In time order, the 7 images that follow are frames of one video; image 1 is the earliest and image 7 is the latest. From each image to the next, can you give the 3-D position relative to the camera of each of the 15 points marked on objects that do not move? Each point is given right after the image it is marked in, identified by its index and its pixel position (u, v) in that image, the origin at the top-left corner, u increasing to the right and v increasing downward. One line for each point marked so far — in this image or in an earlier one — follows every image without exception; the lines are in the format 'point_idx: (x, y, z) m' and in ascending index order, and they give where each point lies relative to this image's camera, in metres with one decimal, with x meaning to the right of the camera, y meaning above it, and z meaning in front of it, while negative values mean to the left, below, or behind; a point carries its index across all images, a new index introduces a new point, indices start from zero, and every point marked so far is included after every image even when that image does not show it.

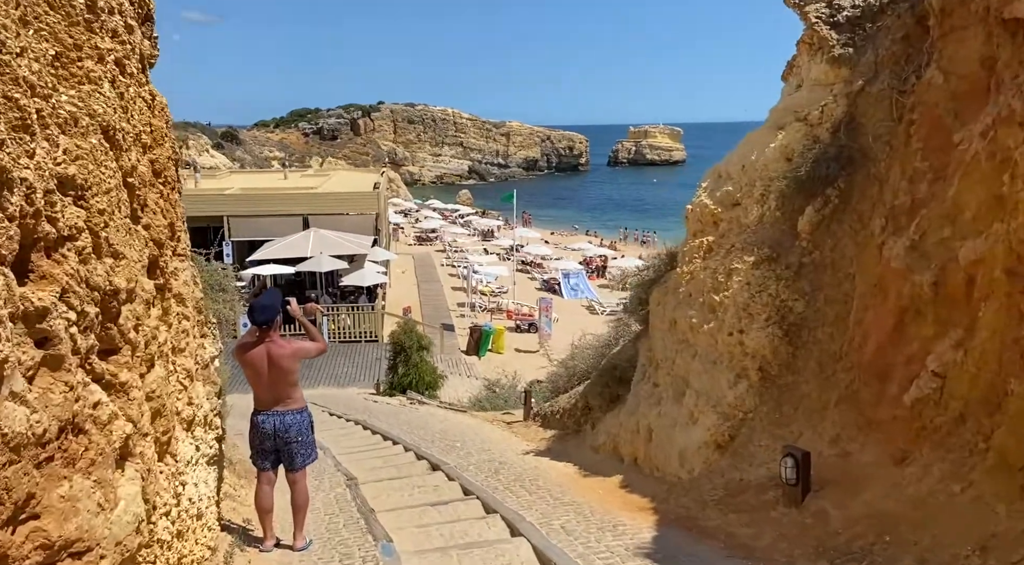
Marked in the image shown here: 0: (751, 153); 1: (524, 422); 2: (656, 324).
0: (+2.3, +1.2, +7.1) m
1: (+0.2, -2.1, +11.3) m
2: (+1.5, -0.4, +7.8) m
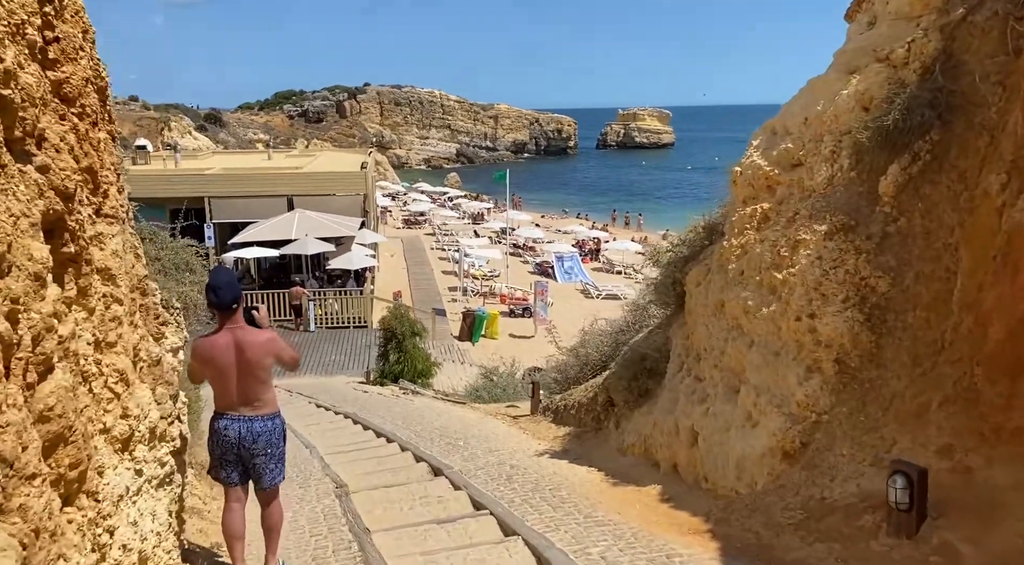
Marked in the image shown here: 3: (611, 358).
0: (+2.4, +1.4, +6.0) m
1: (+0.3, -1.9, +10.2) m
2: (+1.6, -0.2, +6.7) m
3: (+1.3, -1.0, +9.8) m
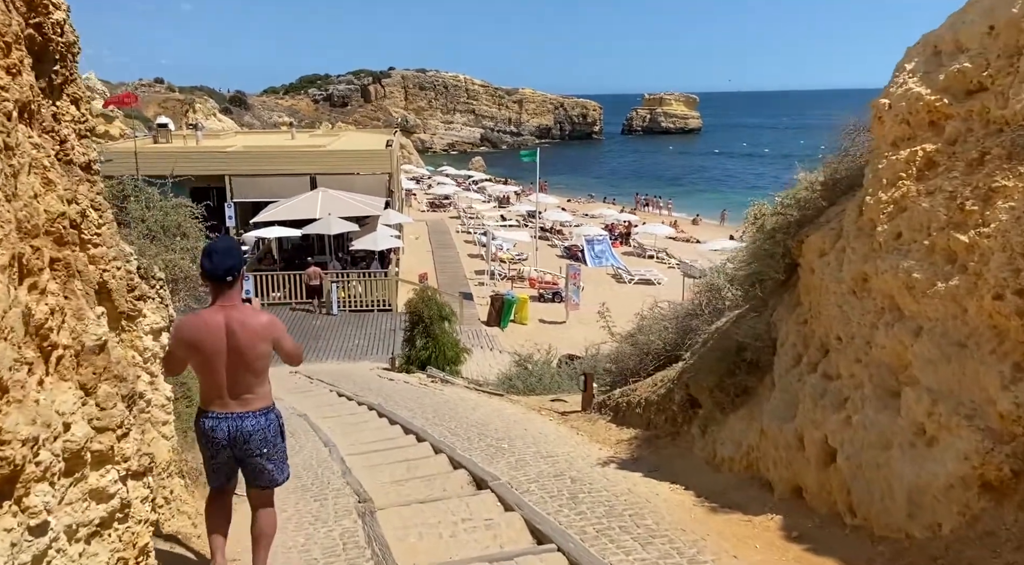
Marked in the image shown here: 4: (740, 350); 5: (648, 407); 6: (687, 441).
0: (+2.9, +1.6, +4.4) m
1: (+0.9, -1.6, +8.7) m
2: (+2.1, 0.0, +5.2) m
3: (+1.9, -0.7, +8.3) m
4: (+1.9, -0.6, +6.1) m
5: (+1.4, -1.2, +7.5) m
6: (+1.5, -1.4, +6.4) m
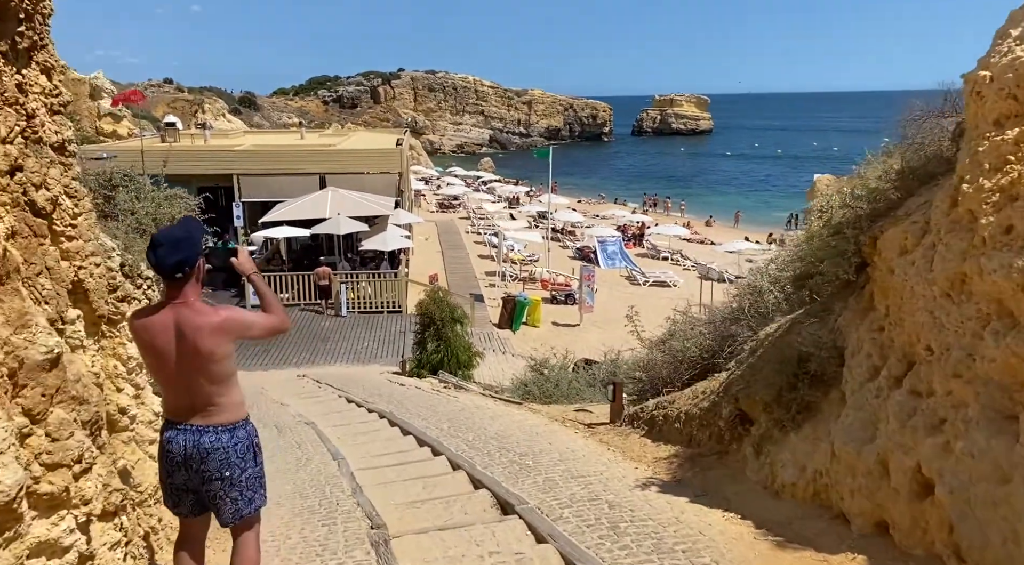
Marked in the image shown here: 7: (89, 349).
0: (+3.1, +1.6, +3.7) m
1: (+1.1, -1.6, +8.1) m
2: (+2.4, 0.0, +4.5) m
3: (+2.1, -0.7, +7.6) m
4: (+2.1, -0.6, +5.4) m
5: (+1.6, -1.3, +6.8) m
6: (+1.7, -1.4, +5.8) m
7: (-2.3, -0.4, +4.0) m
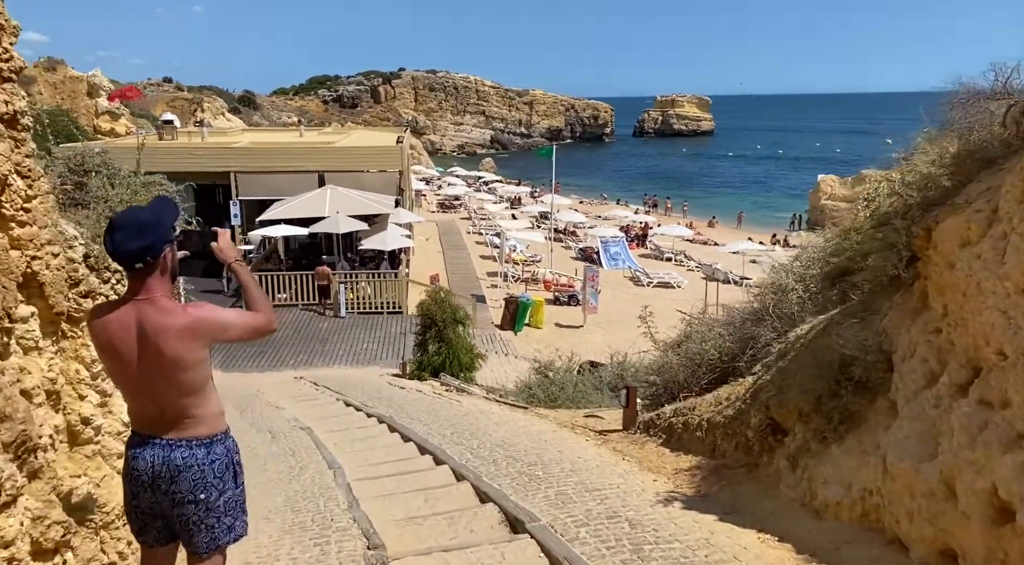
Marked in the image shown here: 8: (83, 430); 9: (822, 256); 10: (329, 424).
0: (+3.2, +1.6, +3.2) m
1: (+1.2, -1.6, +7.5) m
2: (+2.4, 0.0, +4.0) m
3: (+2.2, -0.7, +7.1) m
4: (+2.2, -0.5, +4.9) m
5: (+1.7, -1.2, +6.3) m
6: (+1.8, -1.4, +5.2) m
7: (-2.2, -0.3, +3.5) m
8: (-2.1, -0.7, +3.8) m
9: (+3.0, +0.3, +7.2) m
10: (-2.7, -2.1, +11.1) m
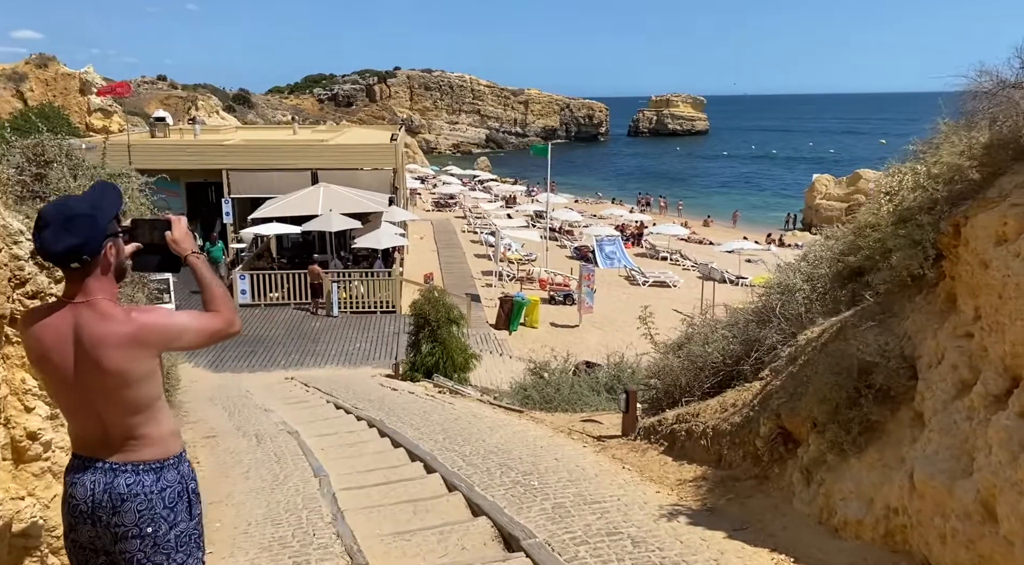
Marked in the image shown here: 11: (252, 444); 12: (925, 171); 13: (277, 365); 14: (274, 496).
0: (+3.2, +1.6, +2.9) m
1: (+1.1, -1.6, +7.2) m
2: (+2.4, 0.0, +3.6) m
3: (+2.1, -0.7, +6.8) m
4: (+2.1, -0.5, +4.6) m
5: (+1.6, -1.2, +5.9) m
6: (+1.8, -1.4, +4.9) m
7: (-2.2, -0.3, +3.2) m
8: (-2.2, -0.7, +3.4) m
9: (+2.9, +0.3, +6.9) m
10: (-2.8, -2.1, +10.8) m
11: (-3.4, -2.1, +9.9) m
12: (+2.6, +0.7, +4.8) m
13: (-5.0, -1.8, +16.1) m
14: (-2.2, -2.0, +7.0) m
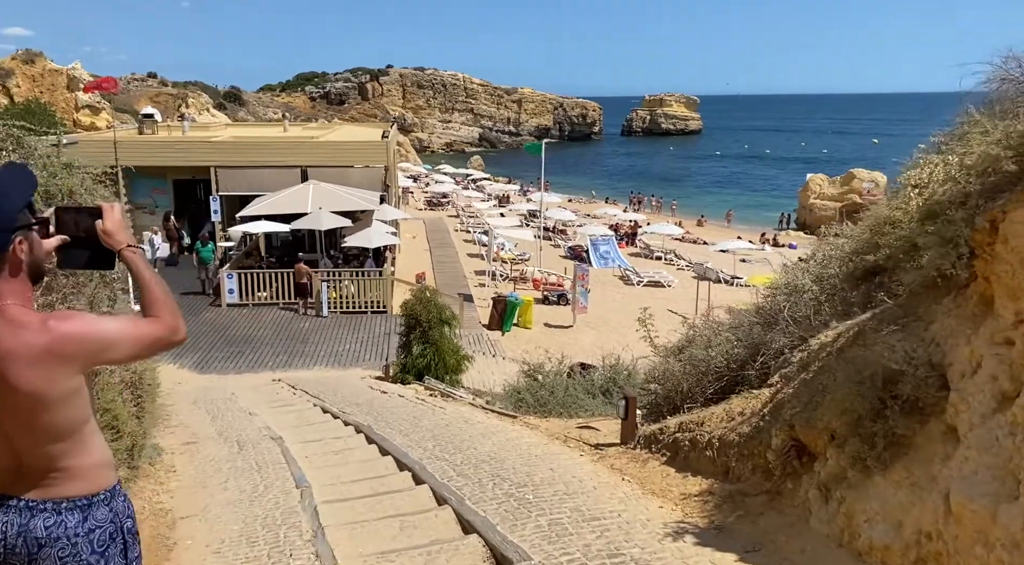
0: (+3.1, +1.6, +2.5) m
1: (+1.1, -1.6, +6.8) m
2: (+2.4, 0.0, +3.3) m
3: (+2.1, -0.7, +6.4) m
4: (+2.1, -0.5, +4.2) m
5: (+1.6, -1.2, +5.6) m
6: (+1.7, -1.4, +4.5) m
7: (-2.2, -0.3, +2.8) m
8: (-2.2, -0.7, +3.0) m
9: (+2.9, +0.2, +6.5) m
10: (-2.9, -2.1, +10.3) m
11: (-3.5, -2.1, +9.5) m
12: (+2.6, +0.7, +4.5) m
13: (-5.2, -1.8, +15.6) m
14: (-2.3, -2.0, +6.6) m
